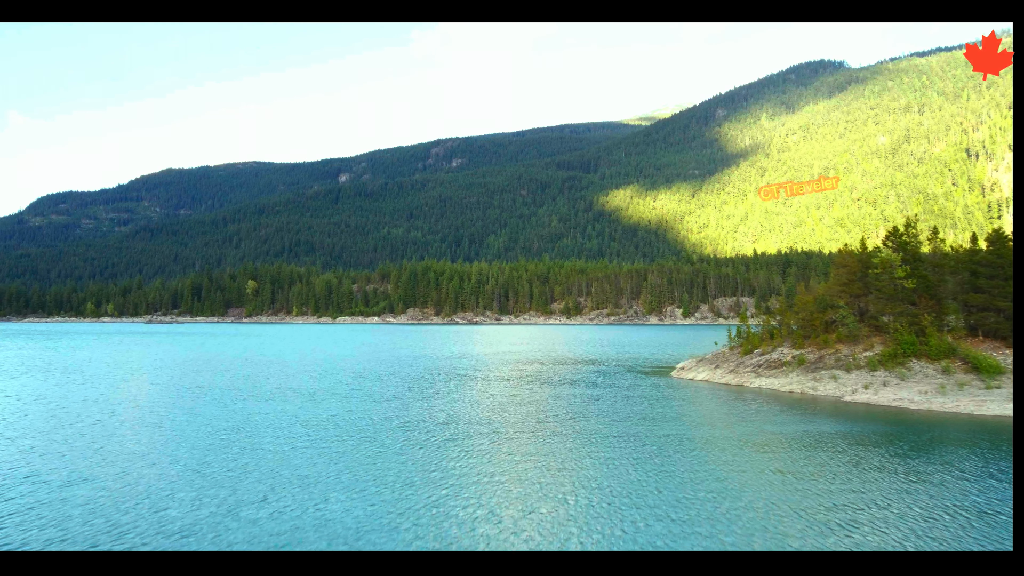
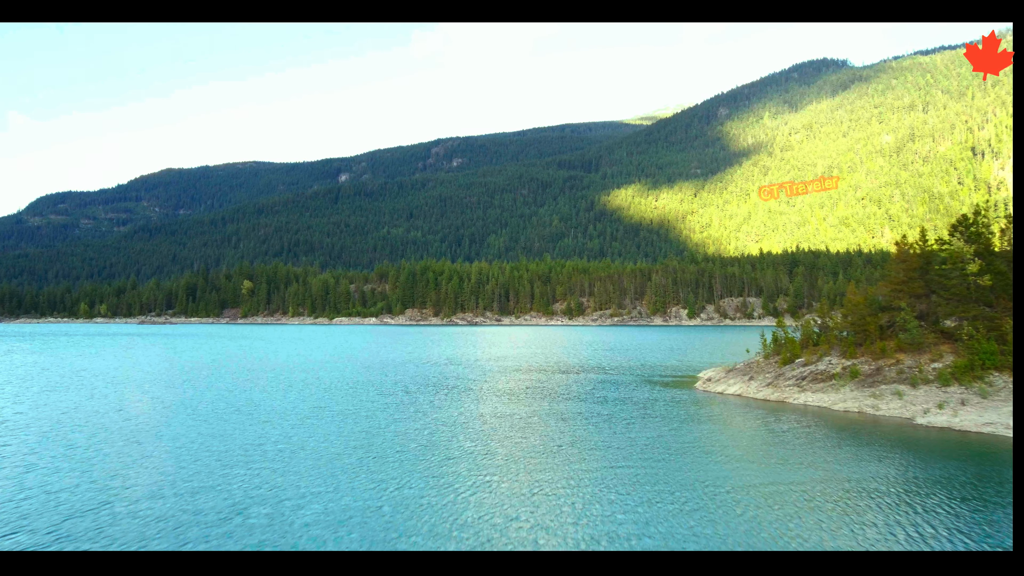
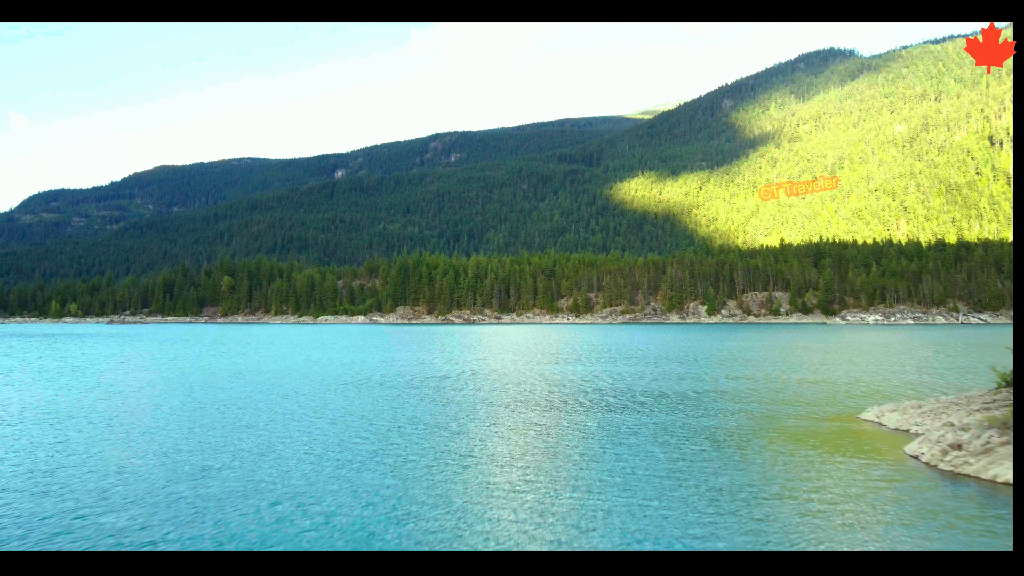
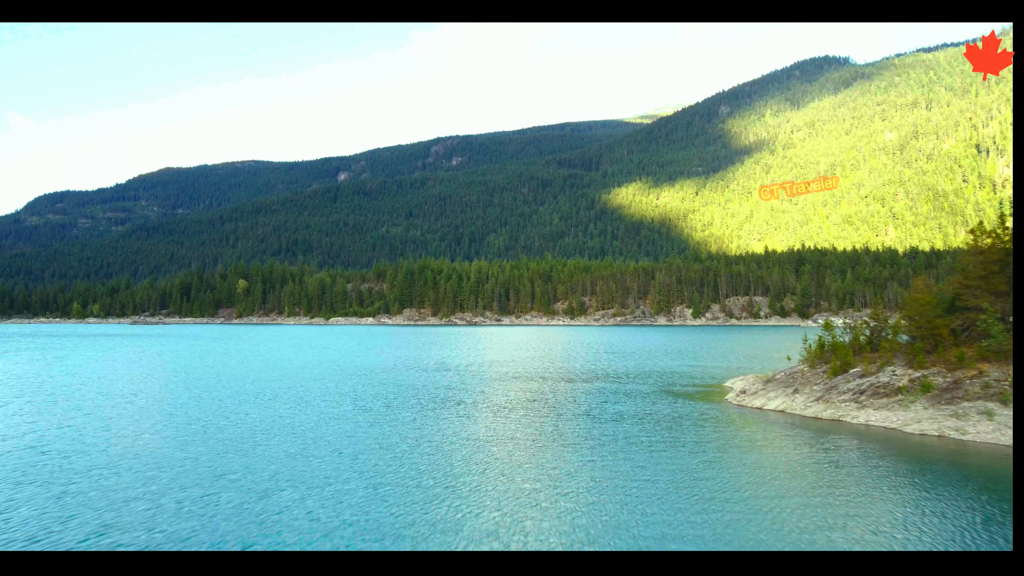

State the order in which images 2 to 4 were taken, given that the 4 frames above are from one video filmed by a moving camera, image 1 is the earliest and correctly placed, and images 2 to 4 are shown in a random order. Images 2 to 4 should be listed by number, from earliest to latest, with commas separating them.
2, 4, 3
